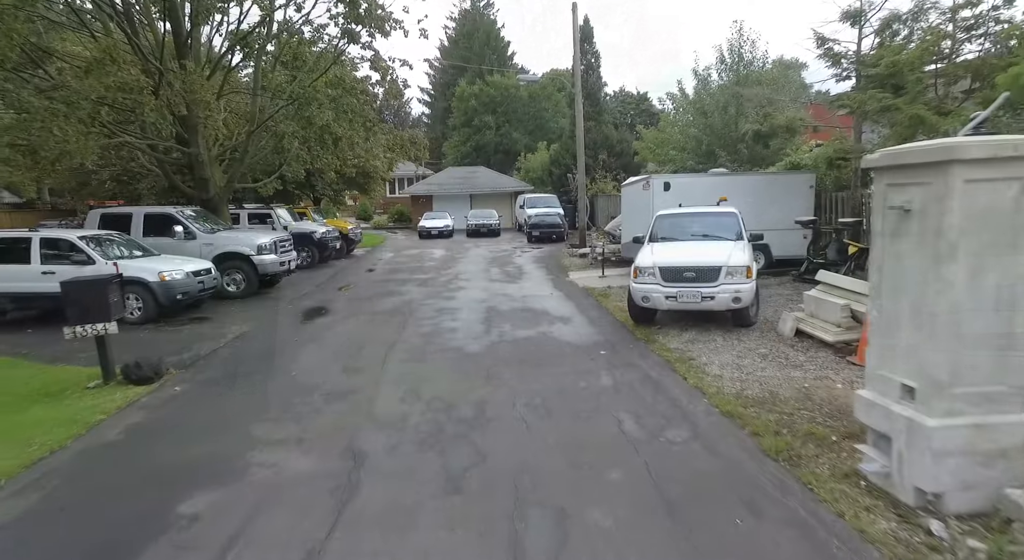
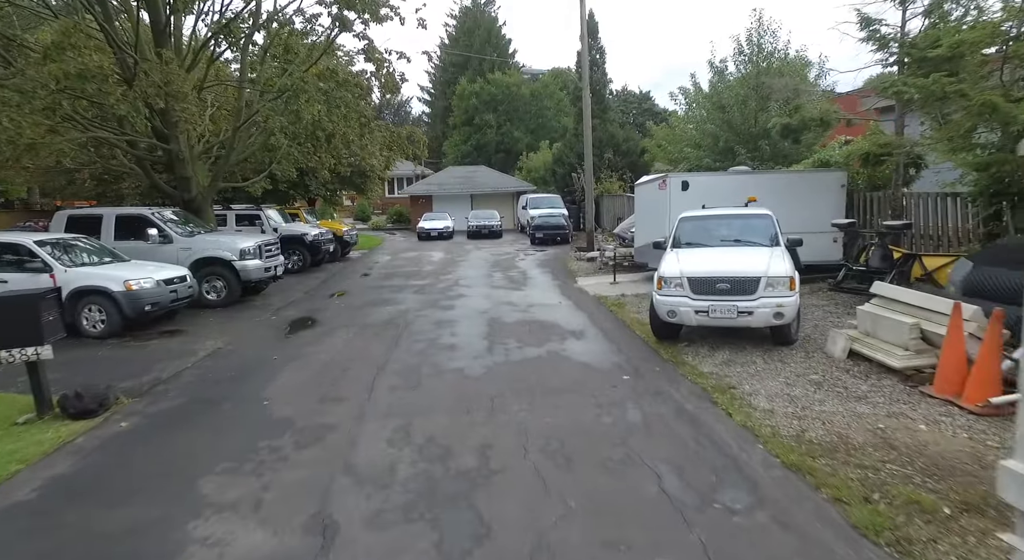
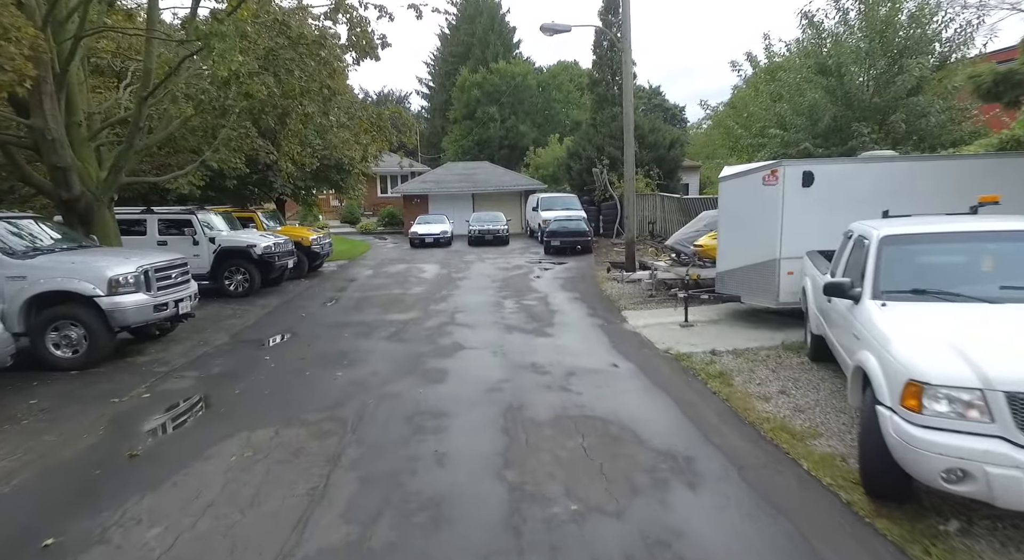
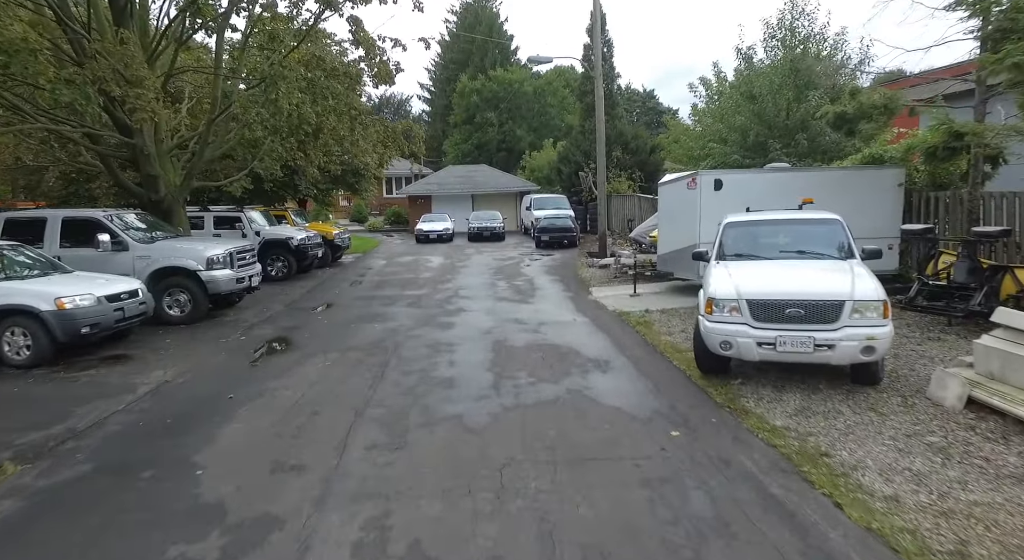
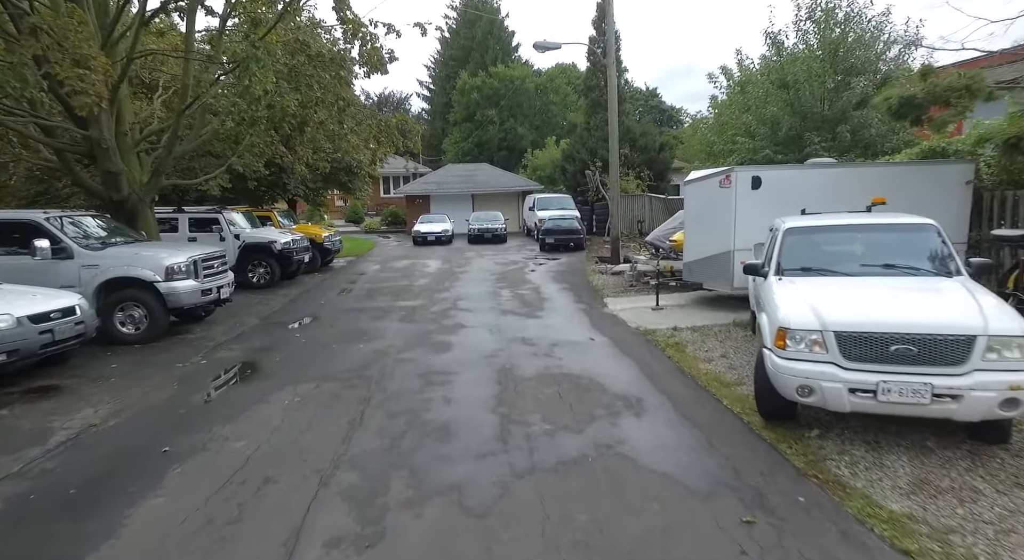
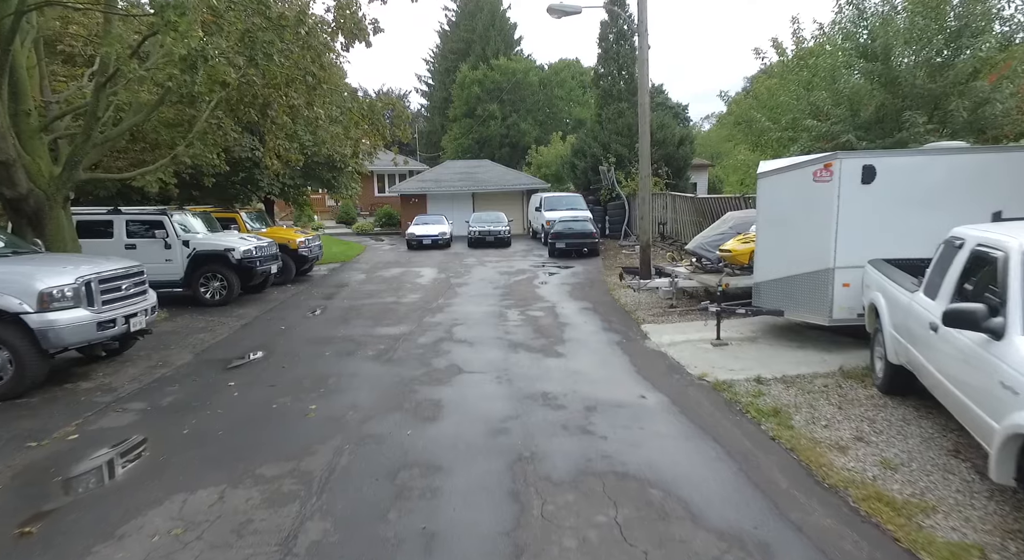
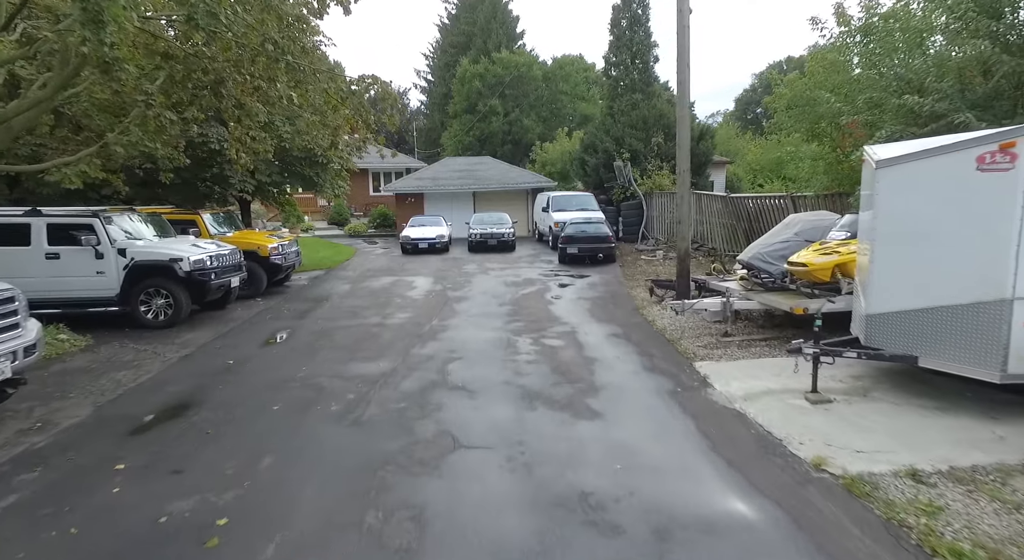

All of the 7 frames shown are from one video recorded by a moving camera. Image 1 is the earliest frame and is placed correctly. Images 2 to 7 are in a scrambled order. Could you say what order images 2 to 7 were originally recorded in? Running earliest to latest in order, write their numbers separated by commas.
2, 4, 5, 3, 6, 7
